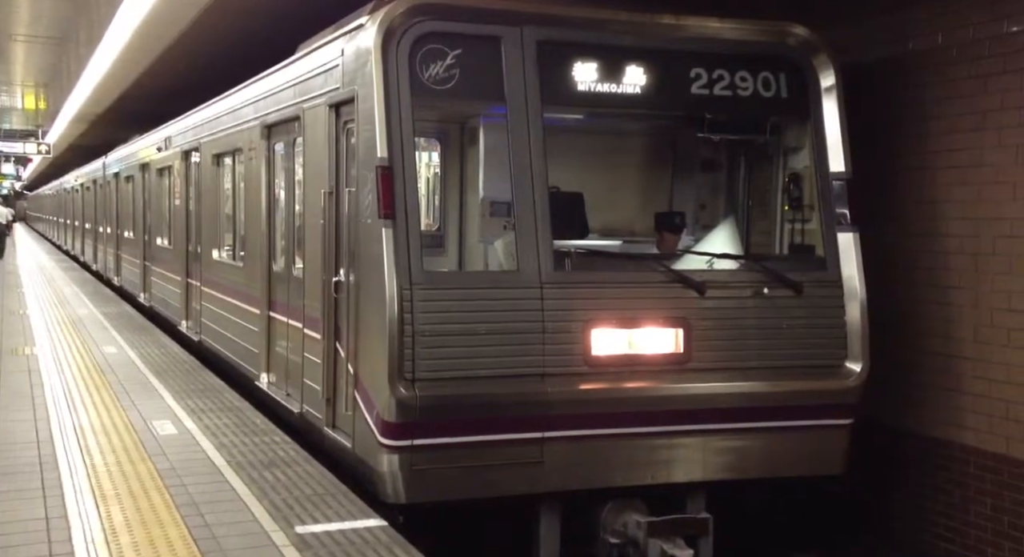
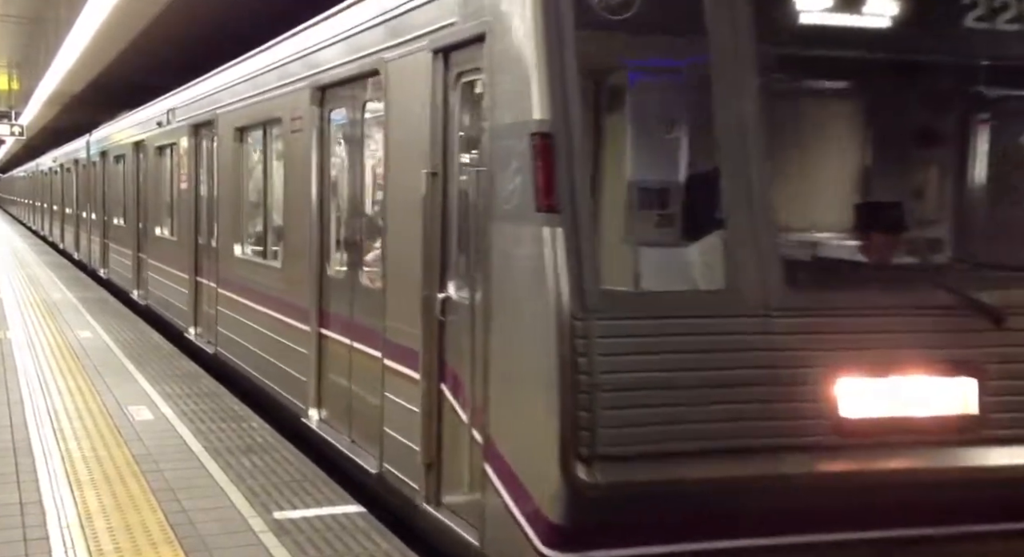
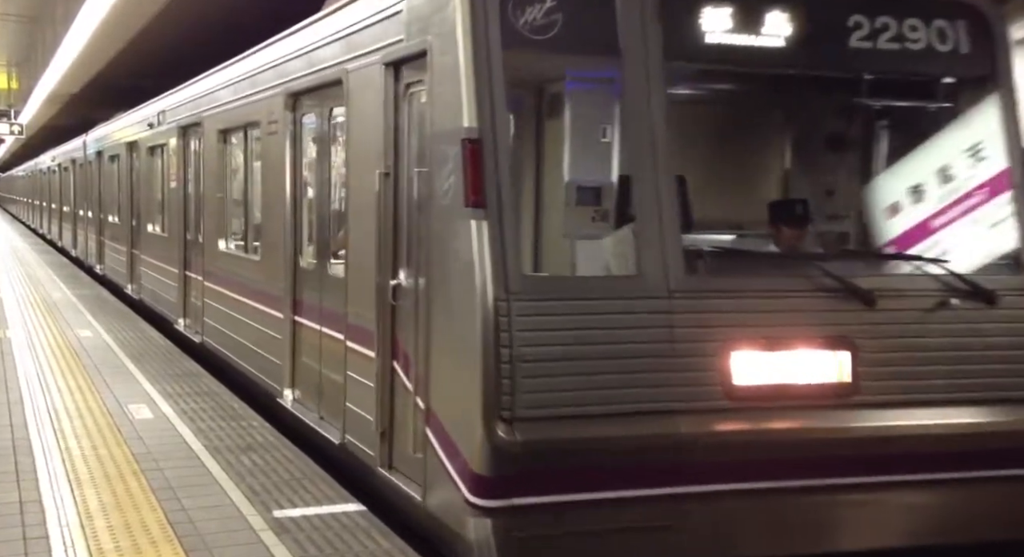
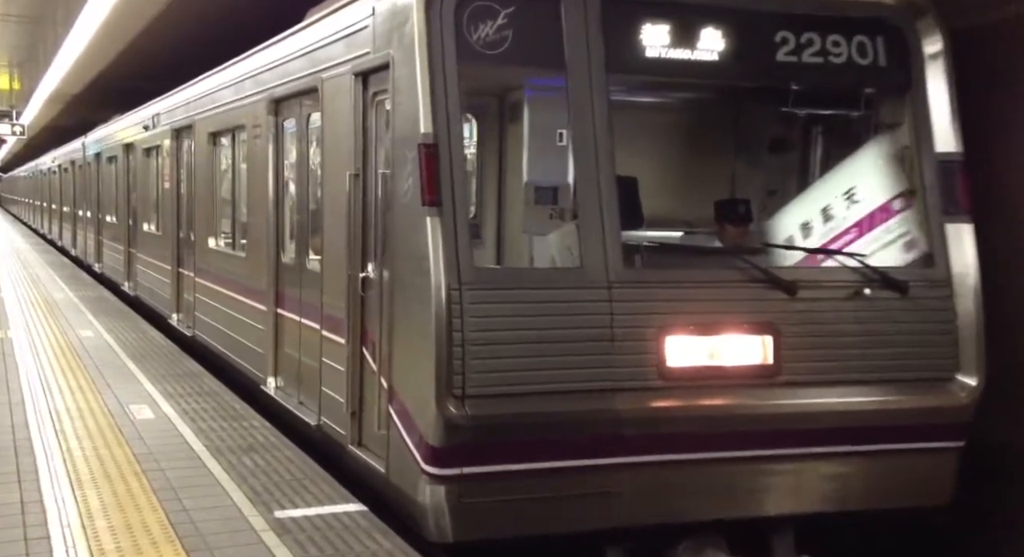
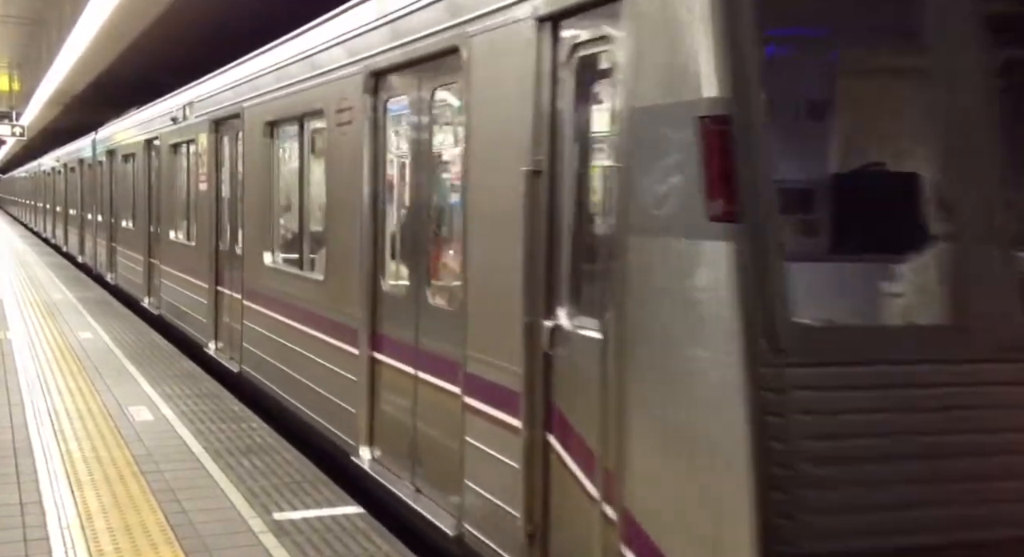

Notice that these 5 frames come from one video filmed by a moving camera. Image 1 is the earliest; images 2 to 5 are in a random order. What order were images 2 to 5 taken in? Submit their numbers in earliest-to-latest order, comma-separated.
4, 3, 2, 5
